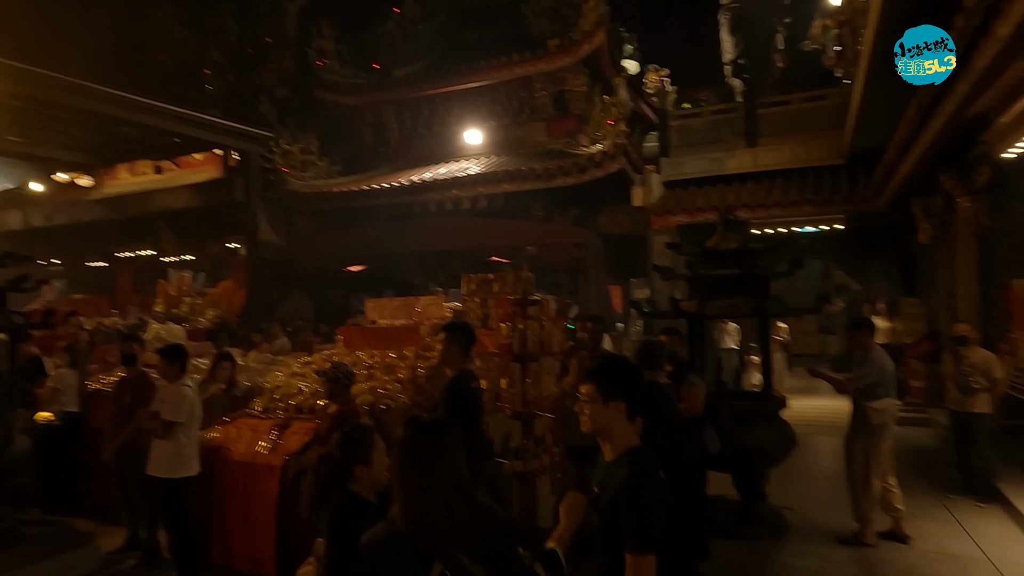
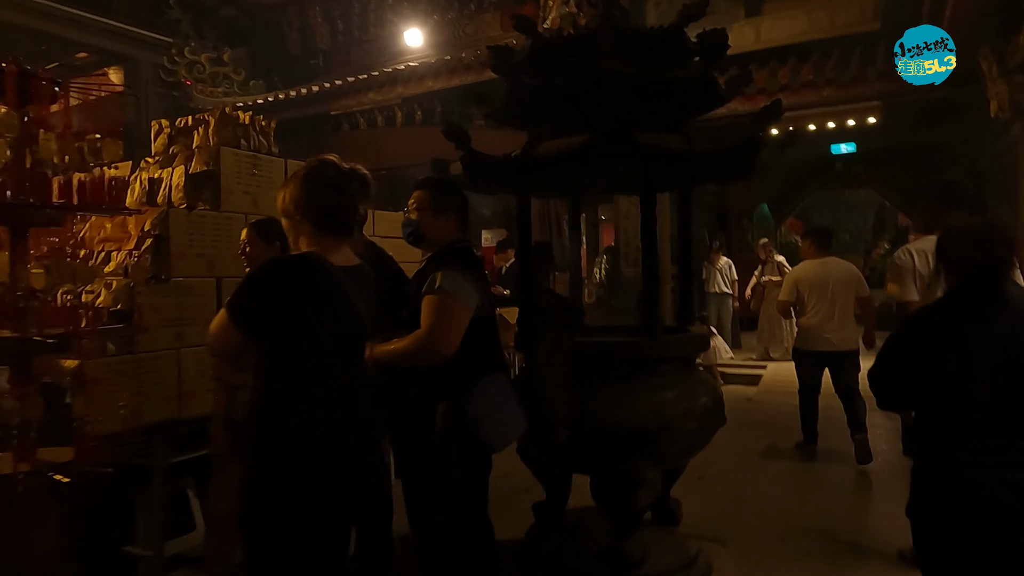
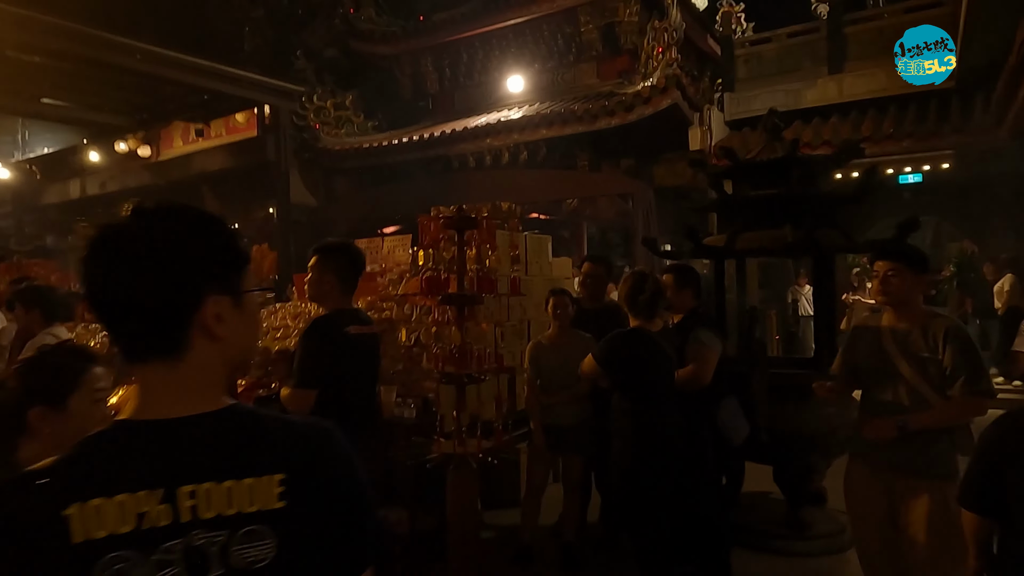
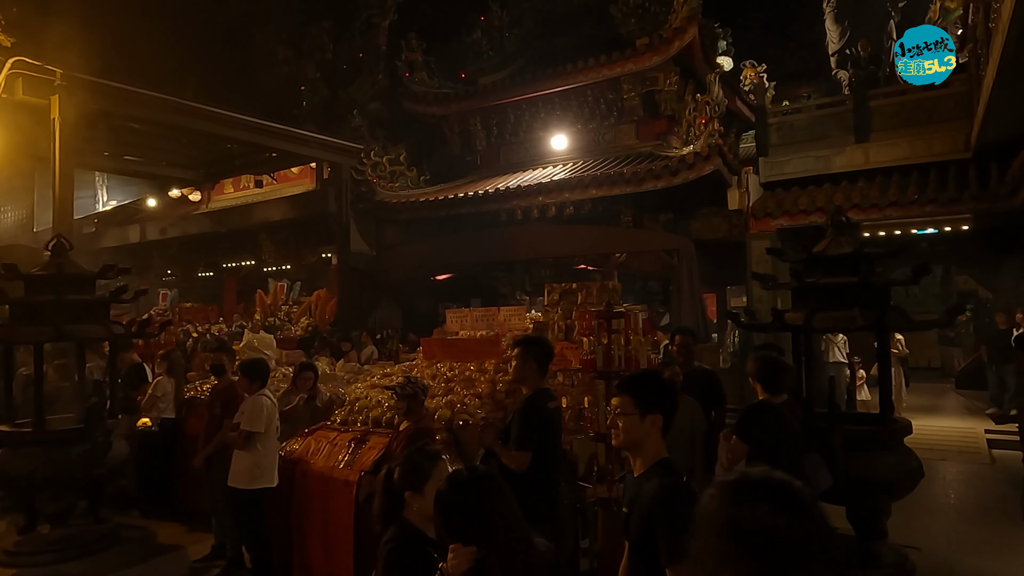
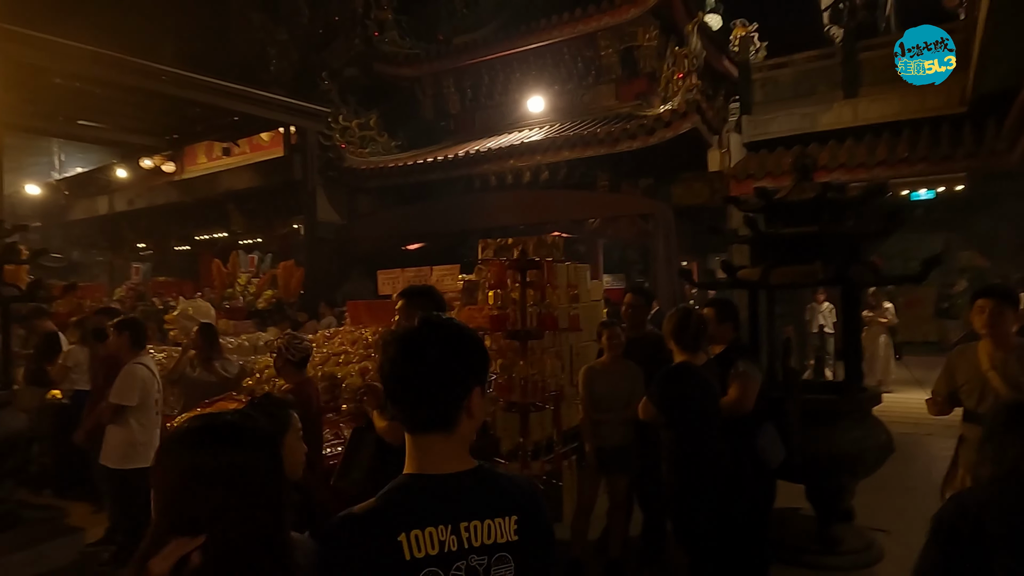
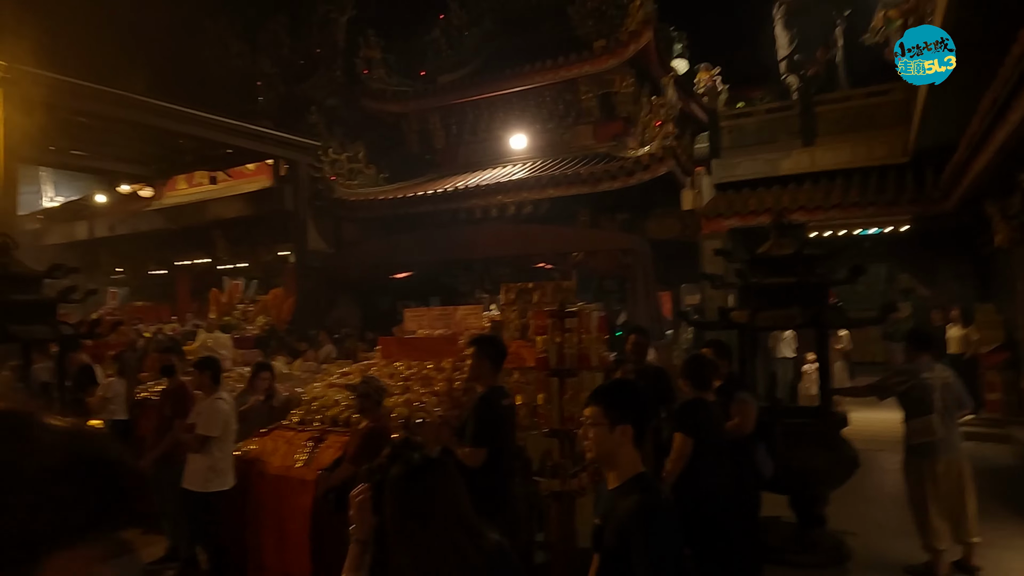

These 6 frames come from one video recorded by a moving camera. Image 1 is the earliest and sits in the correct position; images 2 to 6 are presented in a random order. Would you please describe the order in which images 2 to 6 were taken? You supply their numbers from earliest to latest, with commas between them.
6, 4, 5, 3, 2
